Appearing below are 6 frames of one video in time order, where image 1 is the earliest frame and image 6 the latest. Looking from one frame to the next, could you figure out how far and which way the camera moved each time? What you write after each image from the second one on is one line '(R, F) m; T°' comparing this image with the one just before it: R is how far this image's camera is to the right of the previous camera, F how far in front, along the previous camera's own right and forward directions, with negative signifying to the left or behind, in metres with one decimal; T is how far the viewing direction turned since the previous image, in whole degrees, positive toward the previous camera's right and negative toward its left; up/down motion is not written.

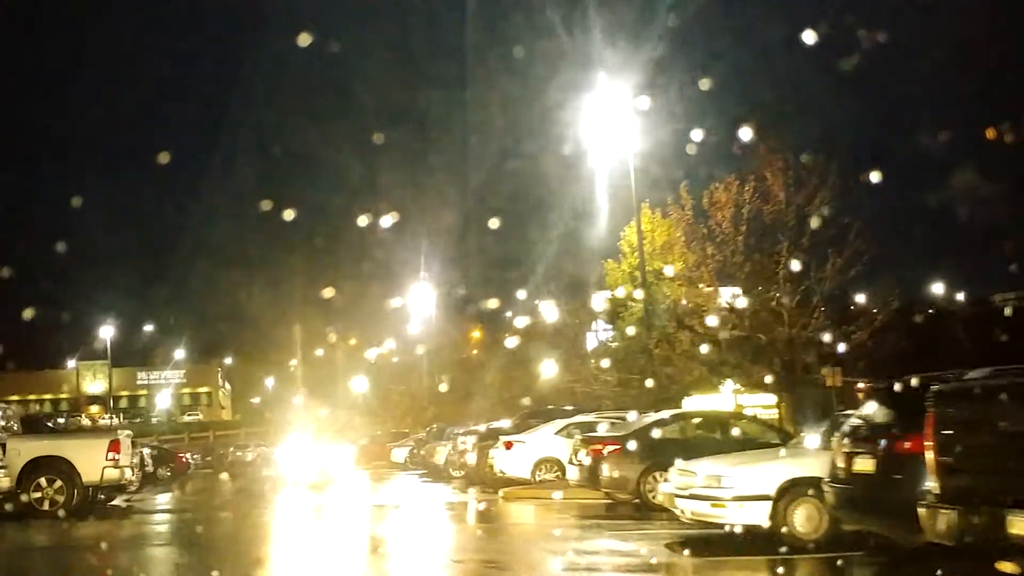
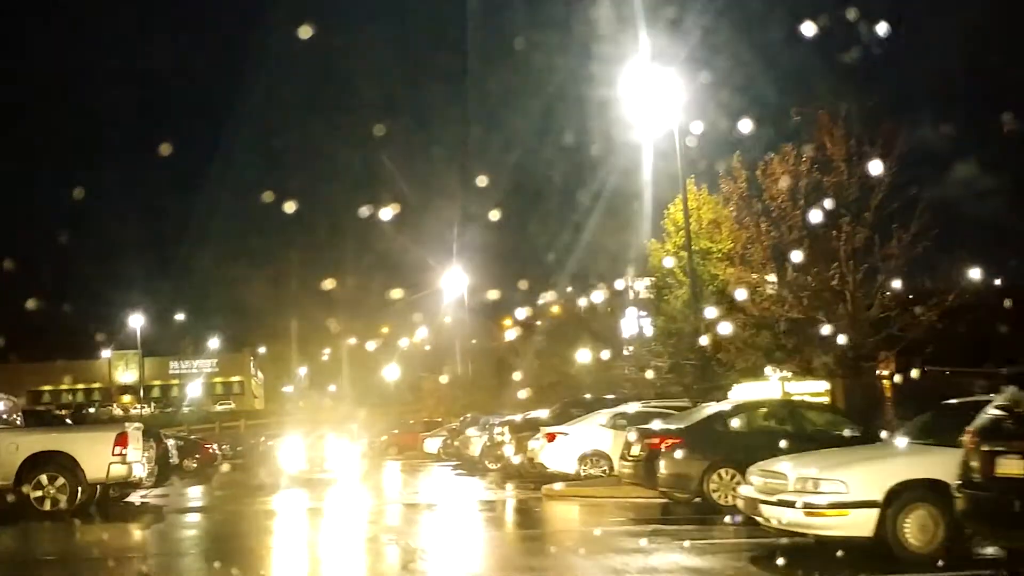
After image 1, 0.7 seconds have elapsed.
(-0.2, +1.7) m; -2°
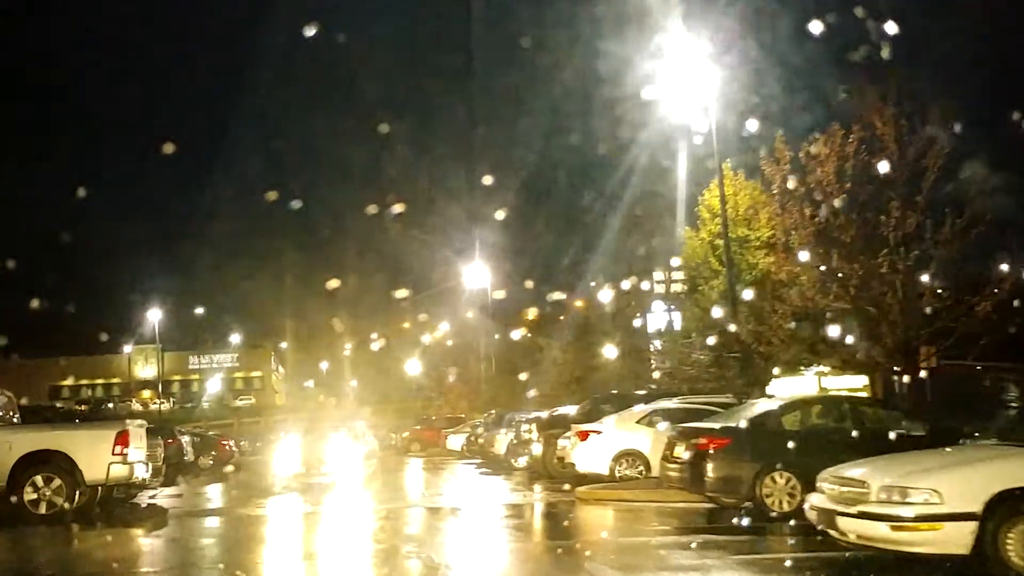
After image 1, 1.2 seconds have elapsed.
(-0.1, +1.3) m; -1°
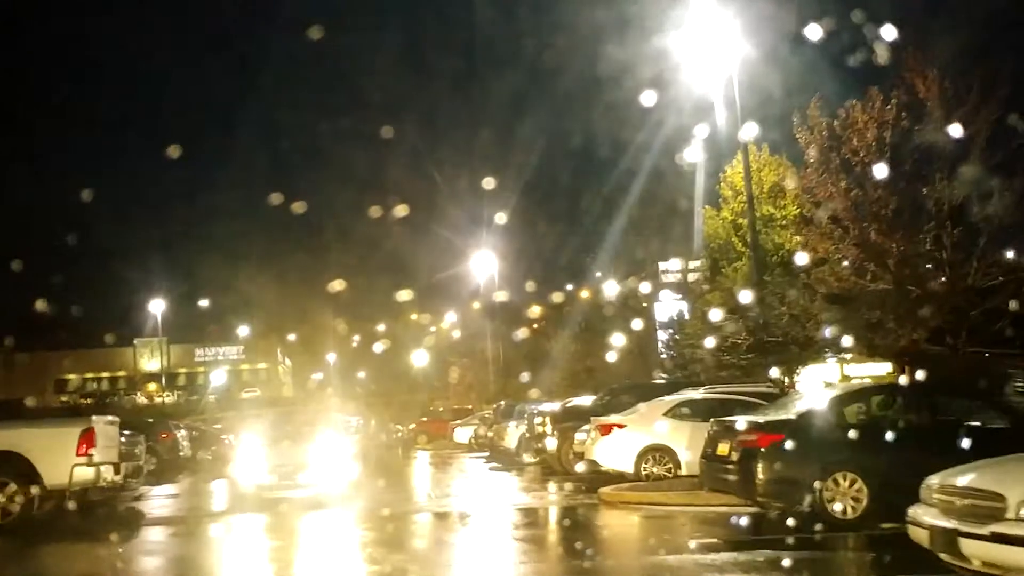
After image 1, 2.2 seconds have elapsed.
(-0.1, +1.8) m; 0°
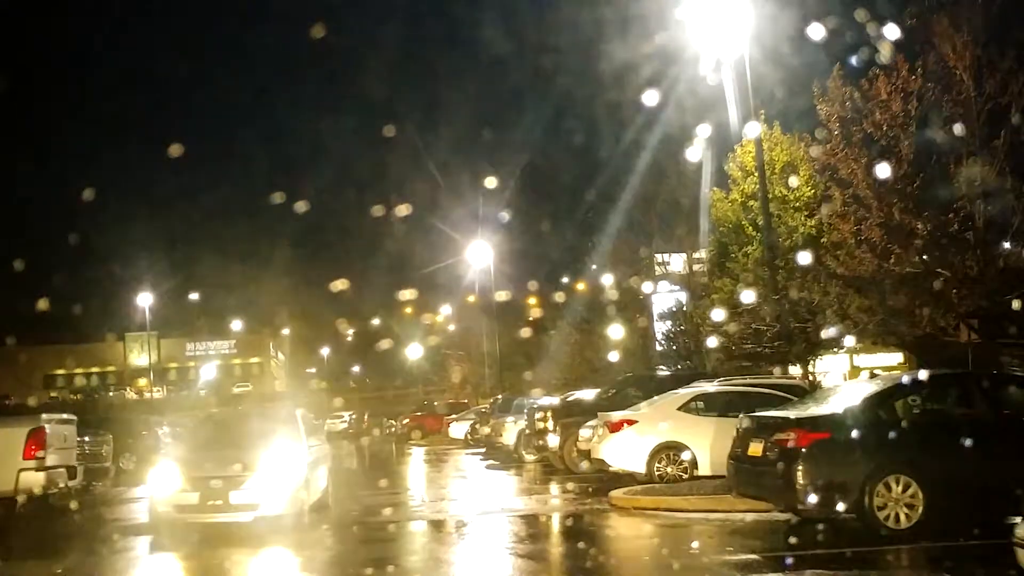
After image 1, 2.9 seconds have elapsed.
(-0.1, +1.5) m; 0°
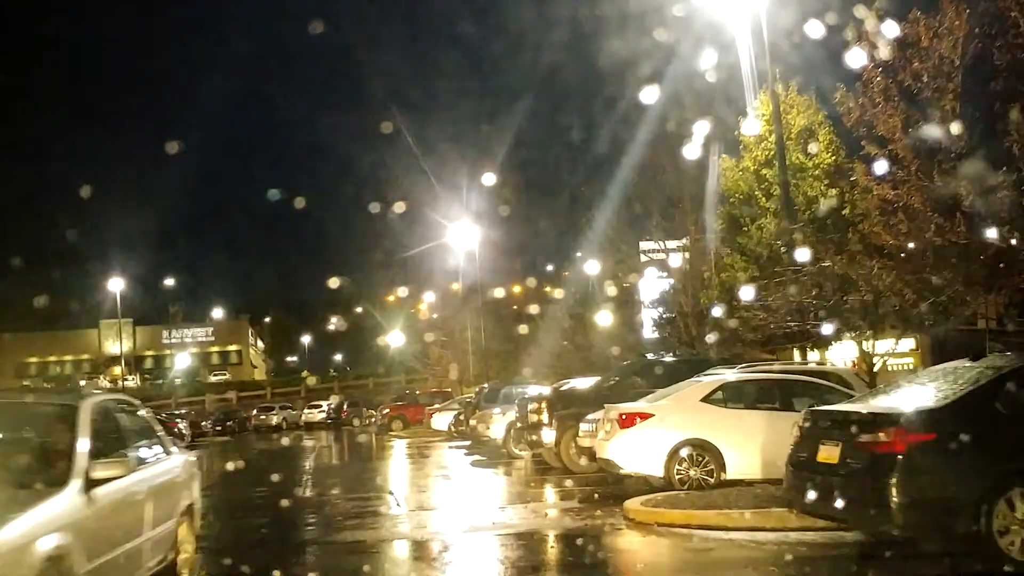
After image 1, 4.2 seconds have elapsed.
(-0.1, +2.4) m; +1°
